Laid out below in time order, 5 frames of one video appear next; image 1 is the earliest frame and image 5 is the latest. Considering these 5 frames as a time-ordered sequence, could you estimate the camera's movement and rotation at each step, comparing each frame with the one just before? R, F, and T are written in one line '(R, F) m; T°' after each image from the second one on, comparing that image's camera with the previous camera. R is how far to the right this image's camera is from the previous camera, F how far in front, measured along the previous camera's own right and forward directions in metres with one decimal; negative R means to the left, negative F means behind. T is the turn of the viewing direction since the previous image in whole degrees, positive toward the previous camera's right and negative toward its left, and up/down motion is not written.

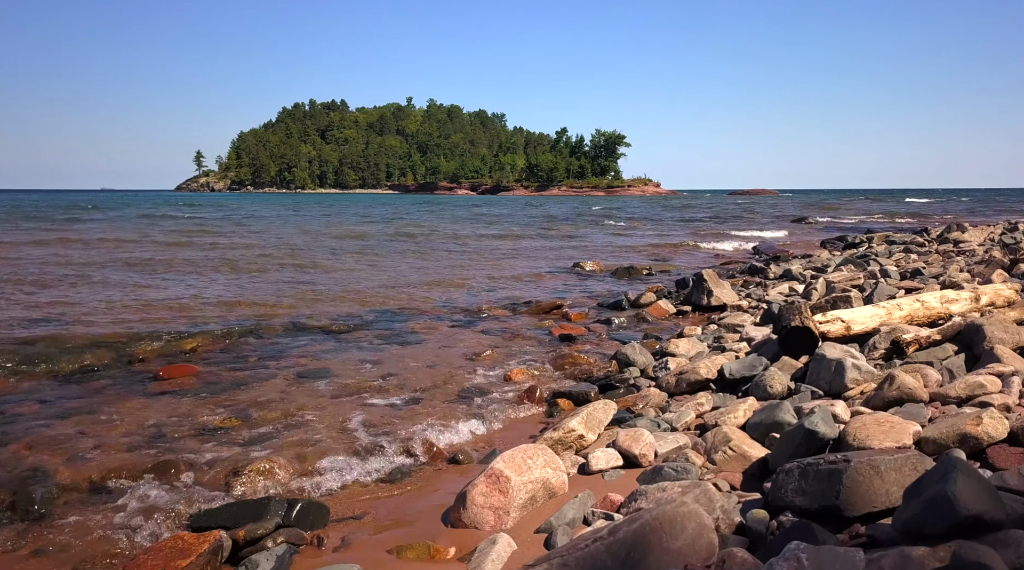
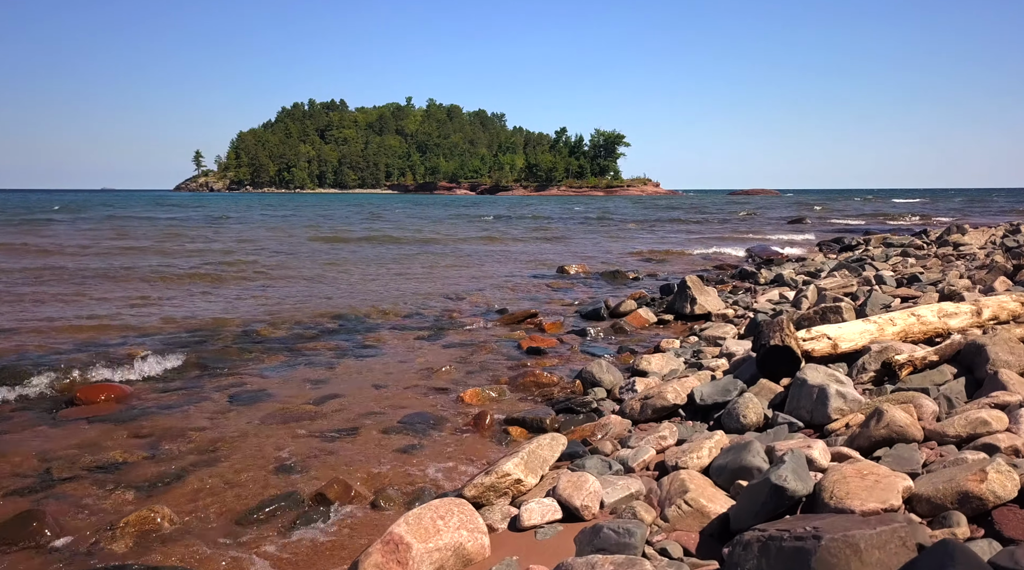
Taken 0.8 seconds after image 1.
(+0.4, +0.9) m; 0°
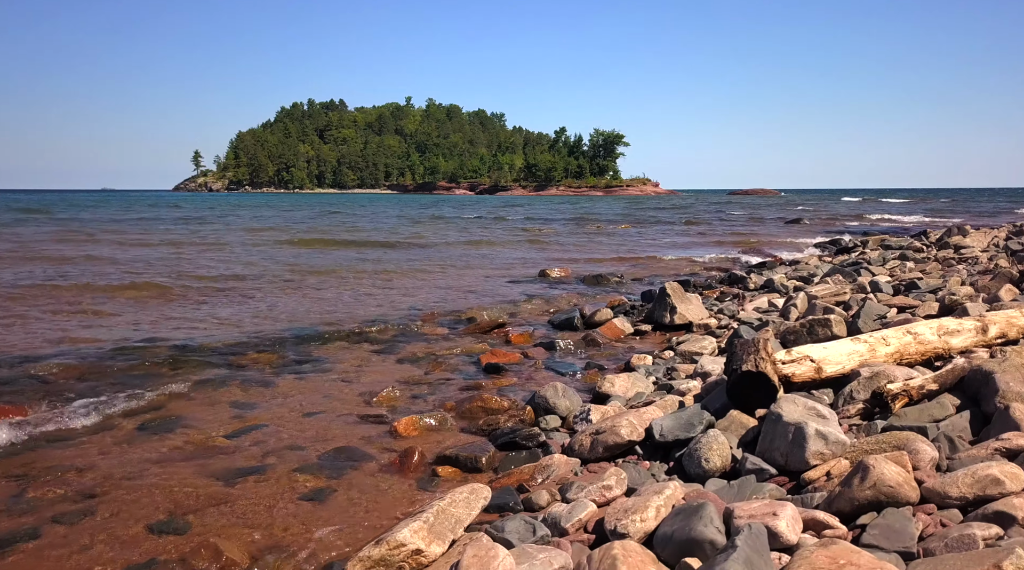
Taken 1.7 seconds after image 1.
(+0.5, +1.0) m; 0°
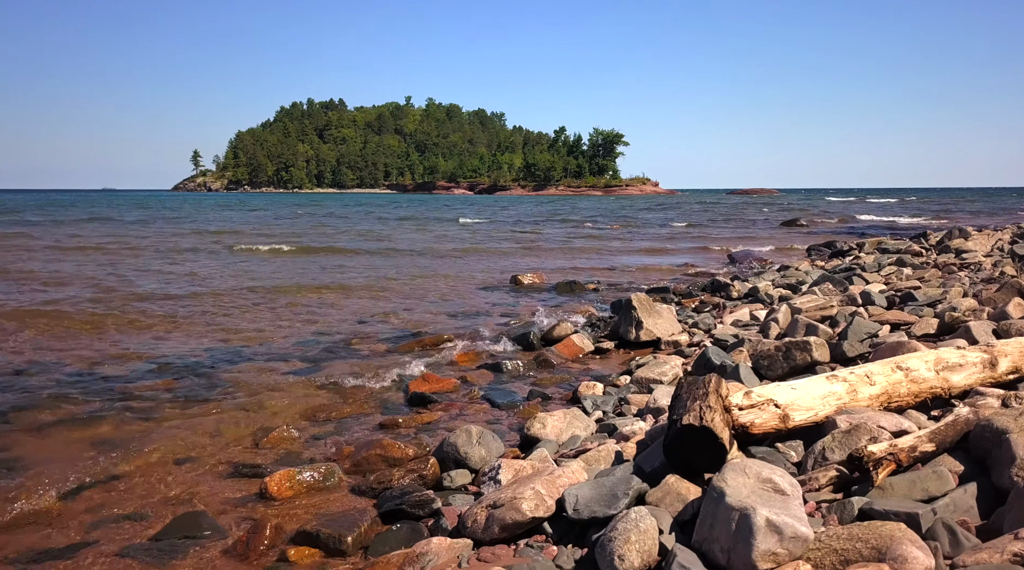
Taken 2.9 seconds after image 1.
(+0.7, +1.4) m; 0°
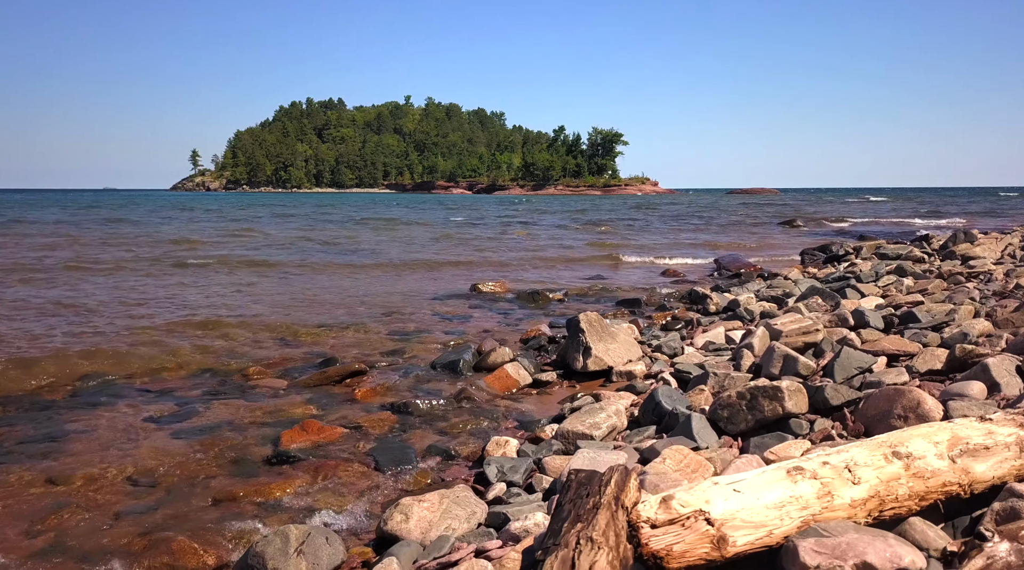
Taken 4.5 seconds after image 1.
(+0.8, +1.8) m; 0°
